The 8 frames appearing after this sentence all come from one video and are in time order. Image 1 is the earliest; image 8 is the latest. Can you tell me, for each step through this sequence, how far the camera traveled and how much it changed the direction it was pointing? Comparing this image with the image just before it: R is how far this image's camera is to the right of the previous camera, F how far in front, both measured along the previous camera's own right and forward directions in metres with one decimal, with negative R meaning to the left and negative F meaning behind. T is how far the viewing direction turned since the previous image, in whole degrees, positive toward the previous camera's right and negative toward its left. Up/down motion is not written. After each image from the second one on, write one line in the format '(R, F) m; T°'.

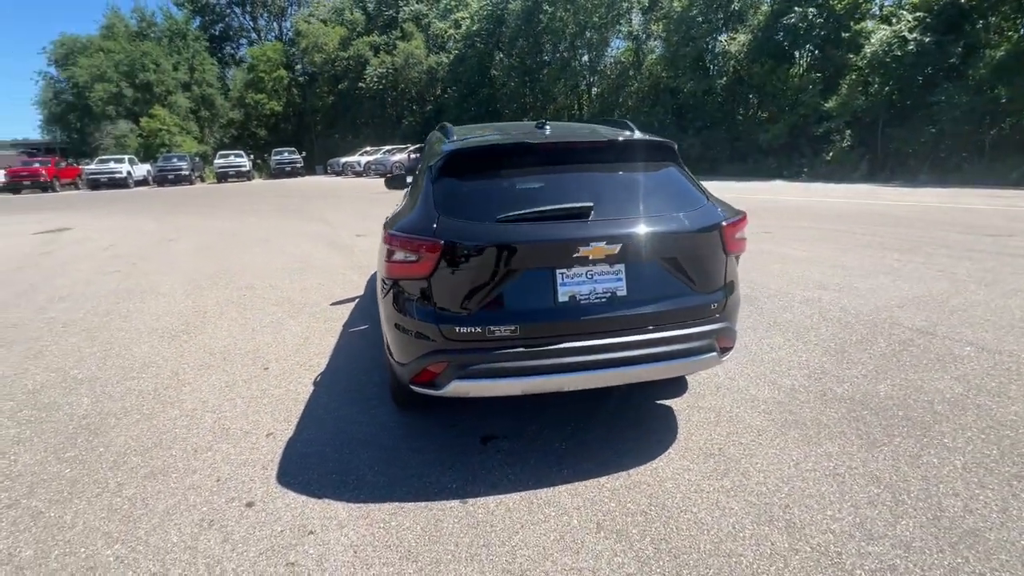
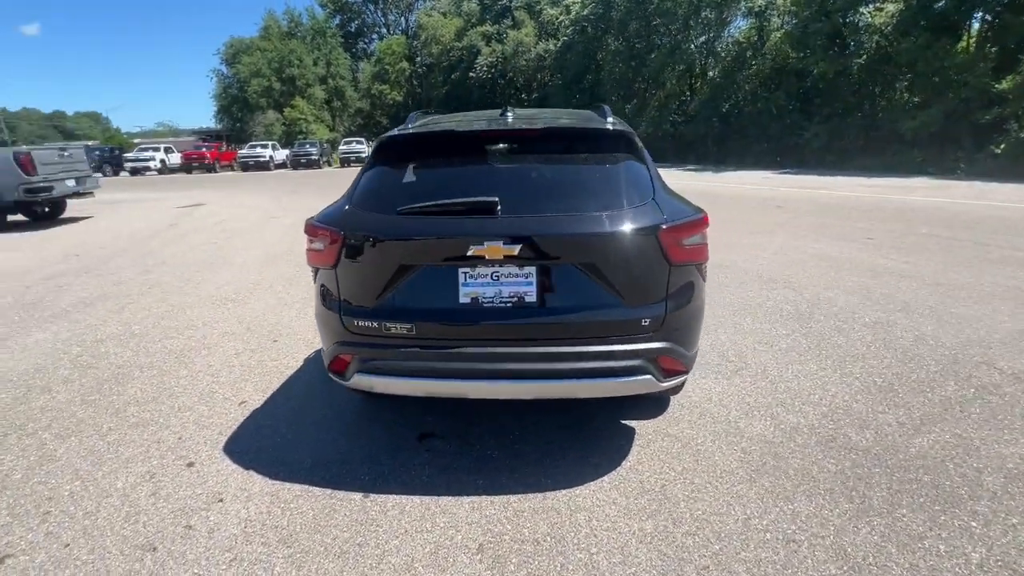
(+1.0, +0.3) m; -13°
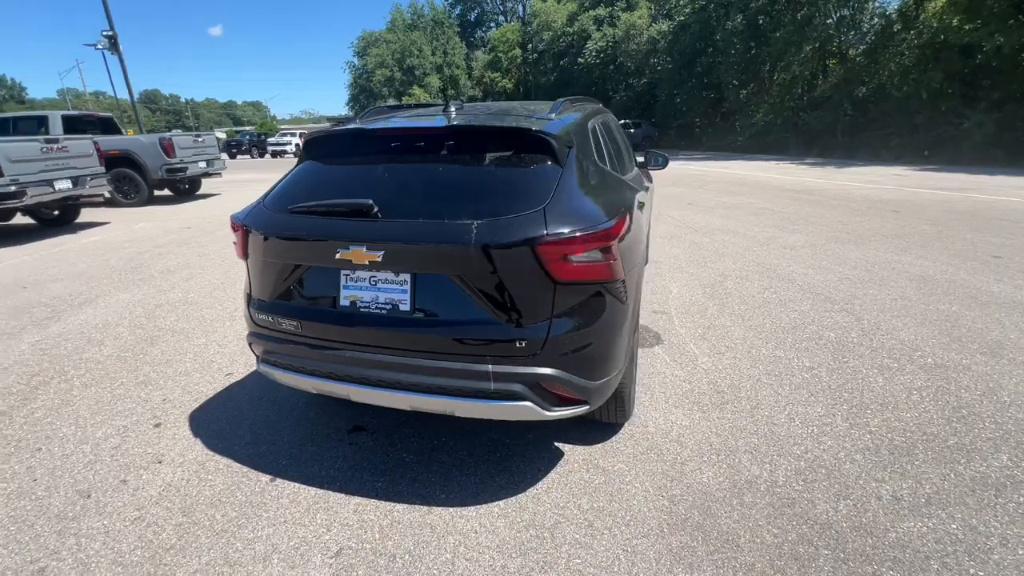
(+1.0, +0.3) m; -12°
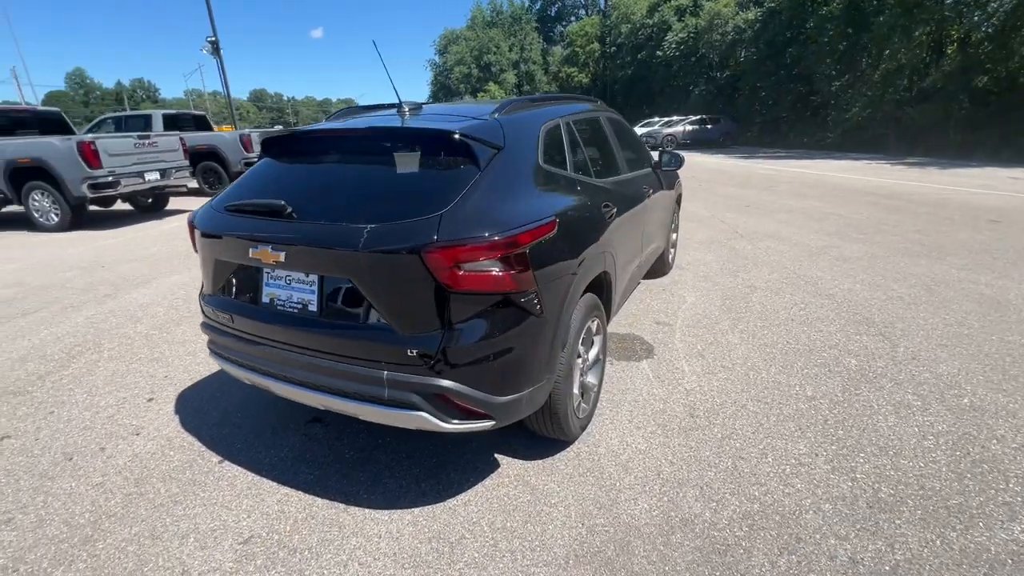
(+0.7, +0.1) m; -9°
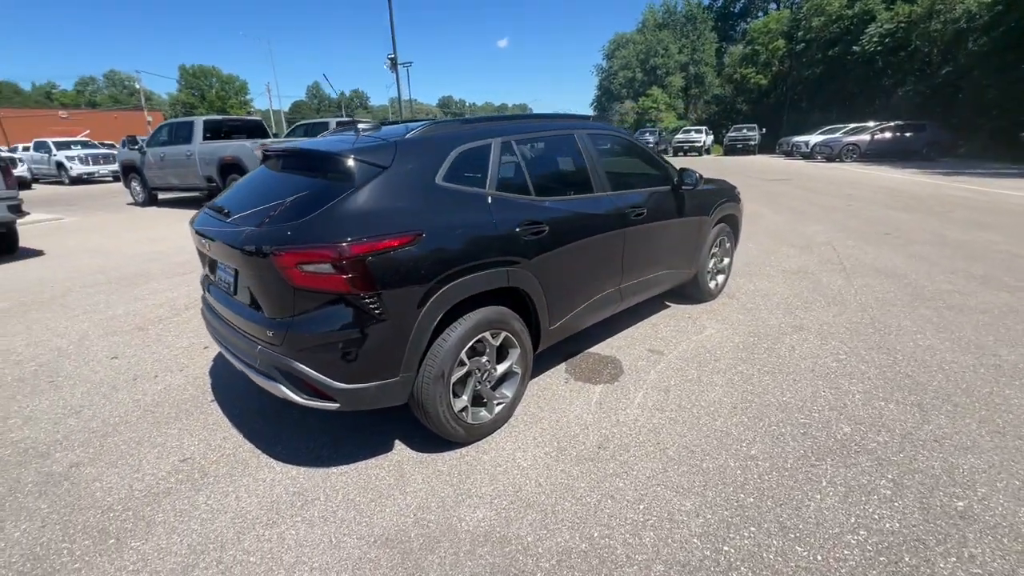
(+1.5, +0.1) m; -18°
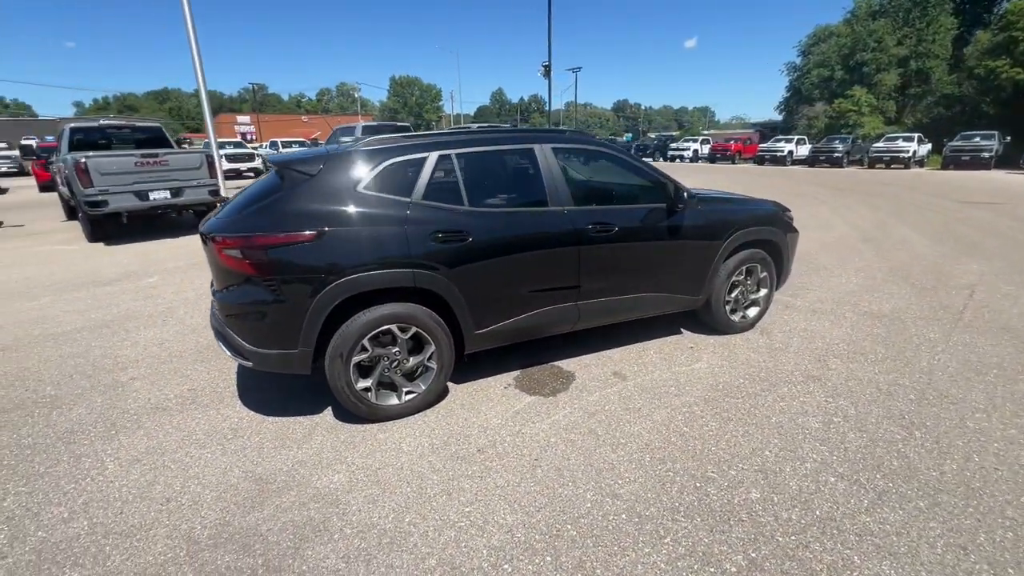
(+1.7, +0.1) m; -19°
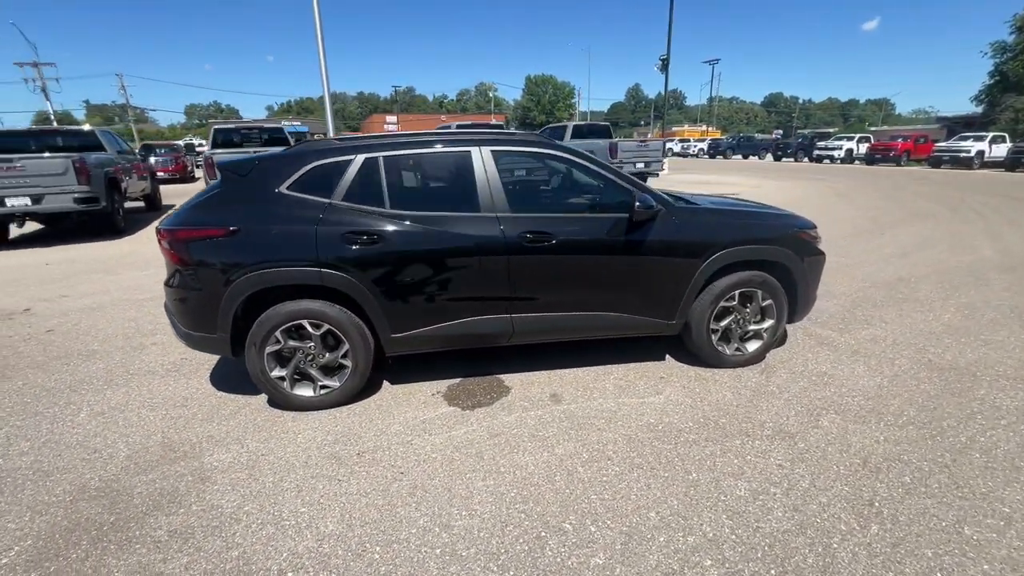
(+1.5, +0.4) m; -15°
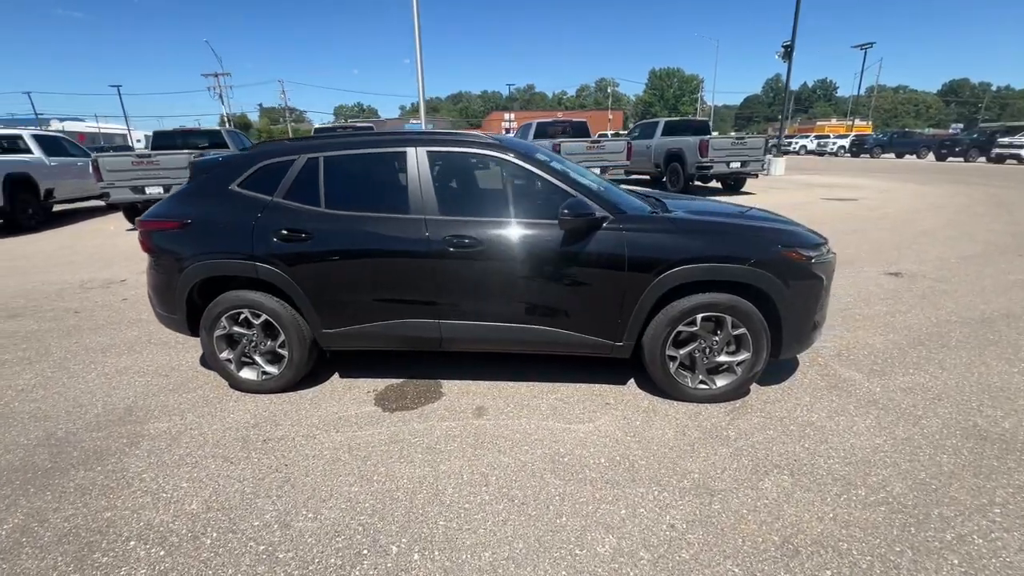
(+1.4, +0.3) m; -13°
